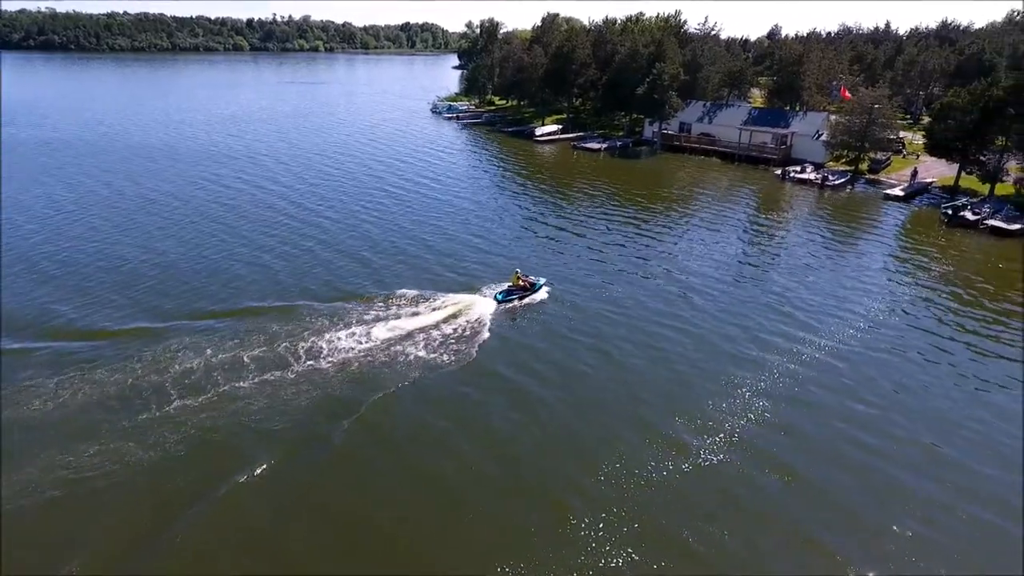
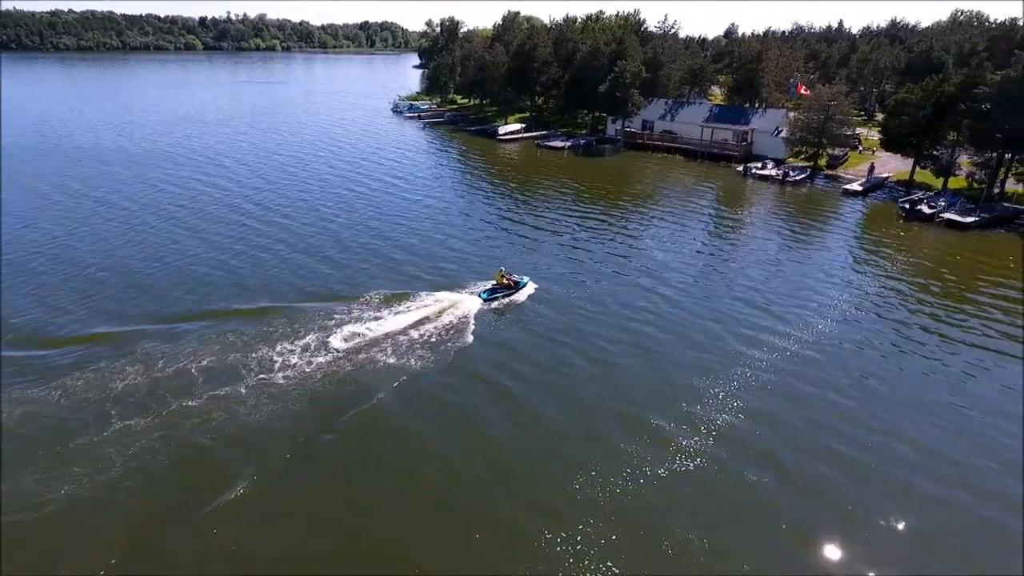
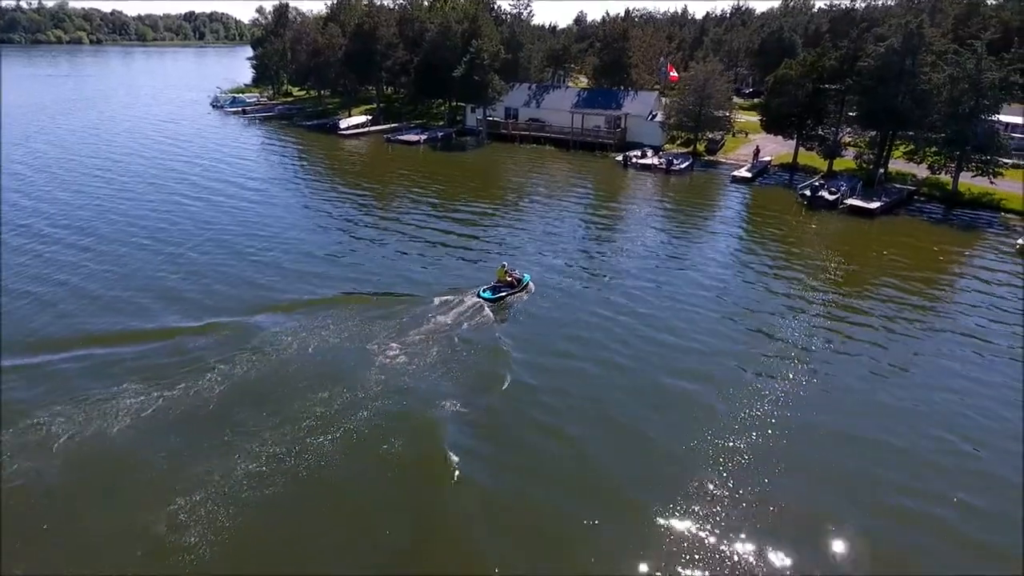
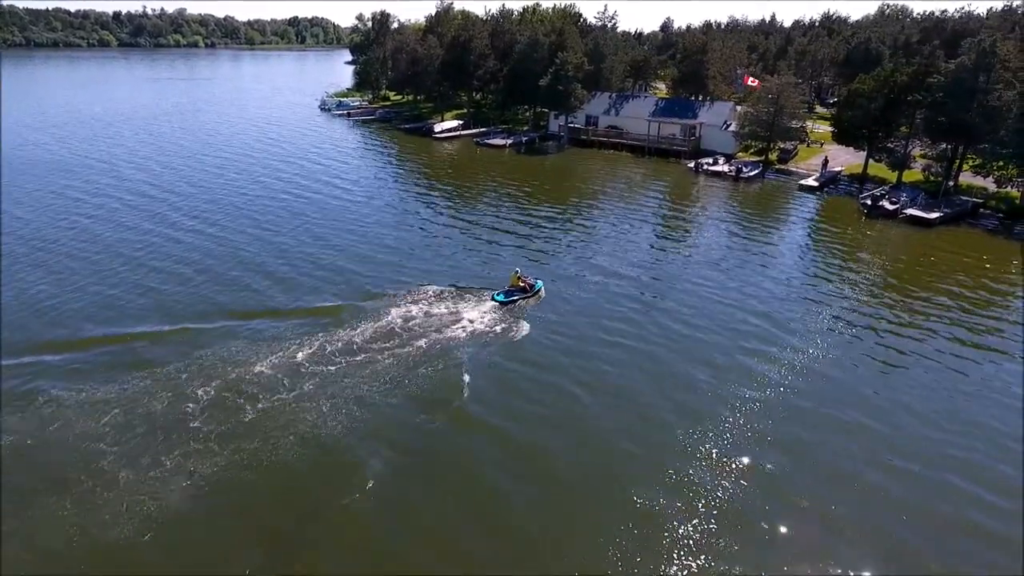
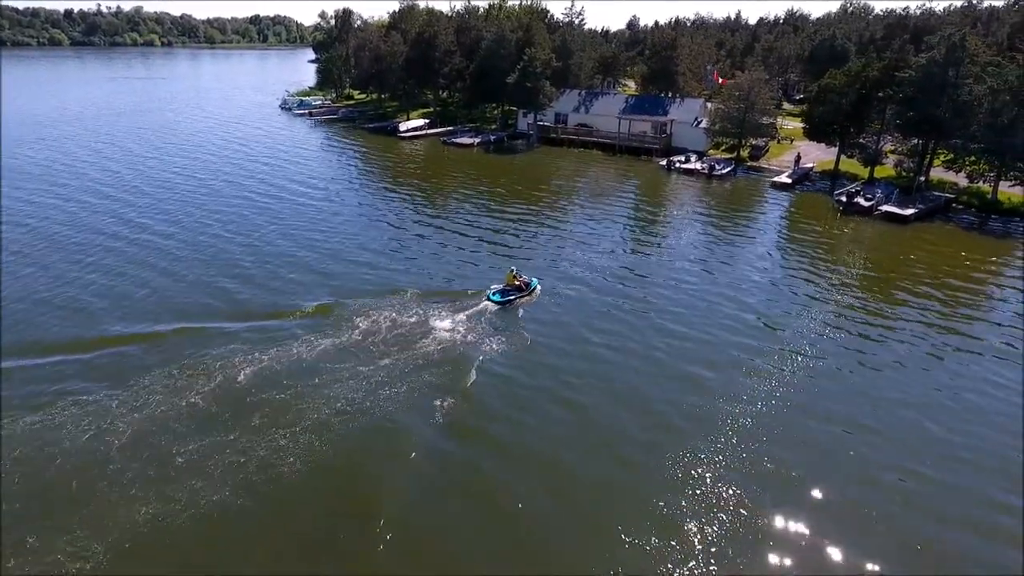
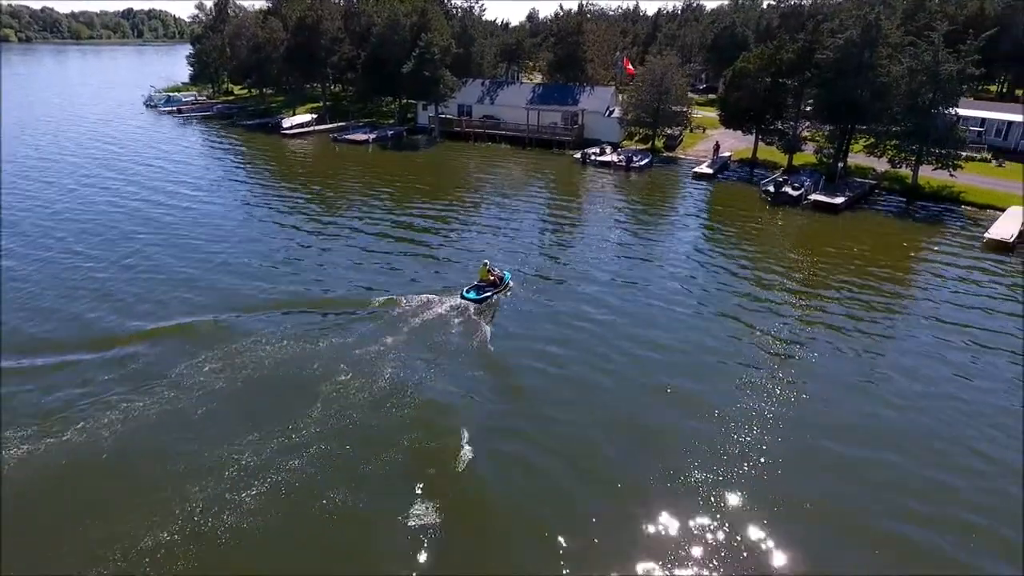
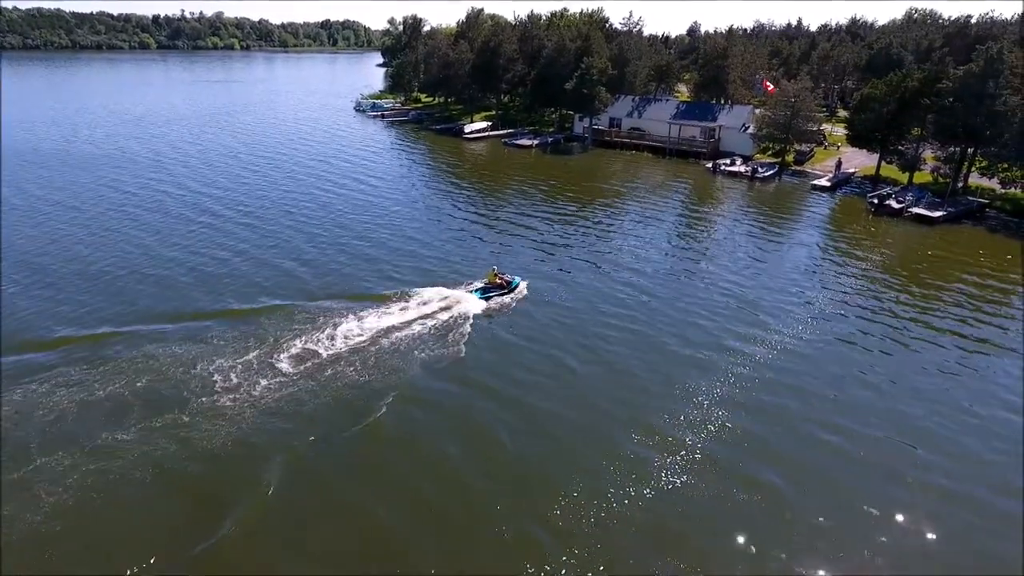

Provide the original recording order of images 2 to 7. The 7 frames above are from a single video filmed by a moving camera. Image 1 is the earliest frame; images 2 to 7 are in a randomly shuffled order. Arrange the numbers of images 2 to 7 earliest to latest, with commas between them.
2, 7, 4, 5, 3, 6
